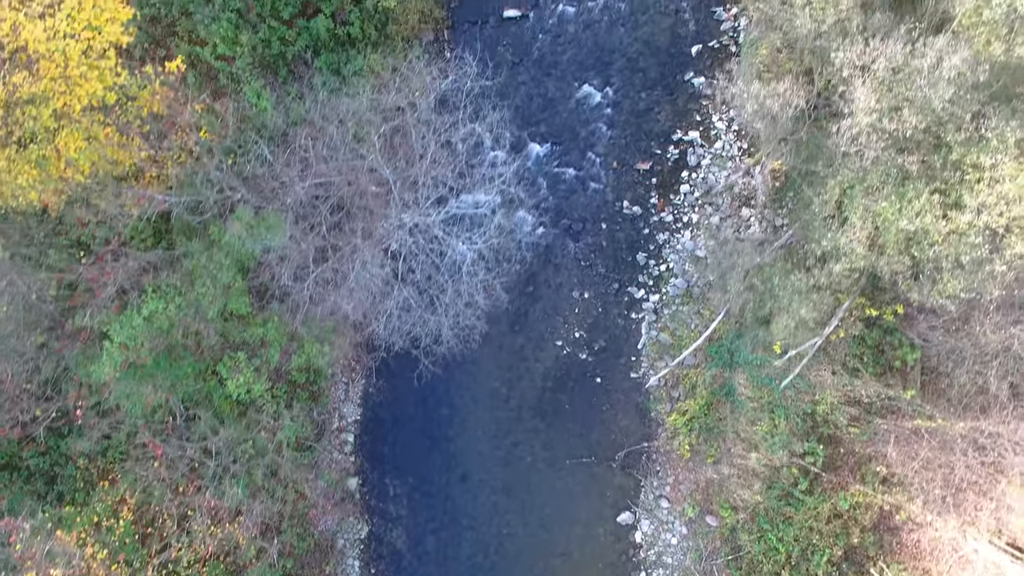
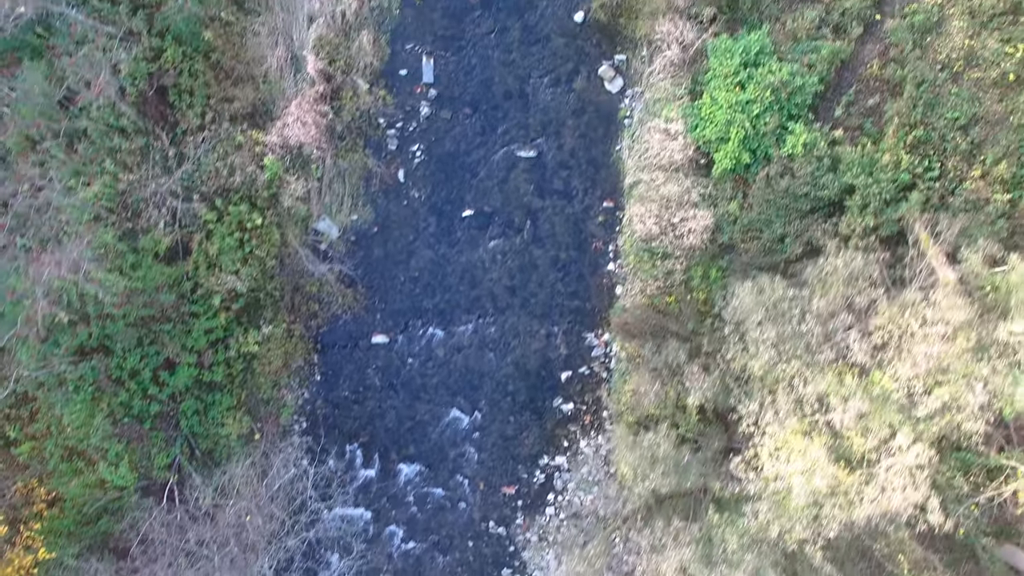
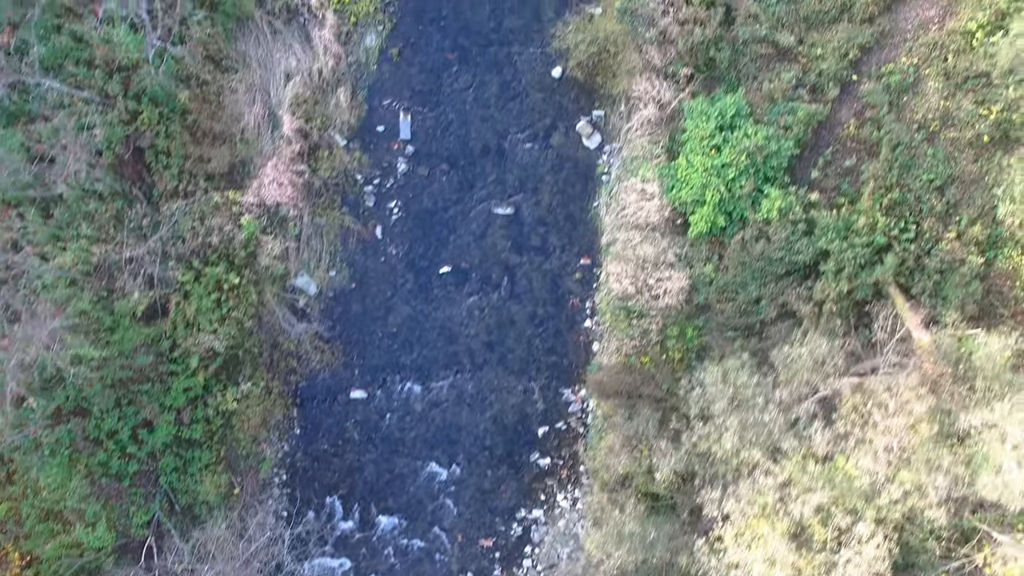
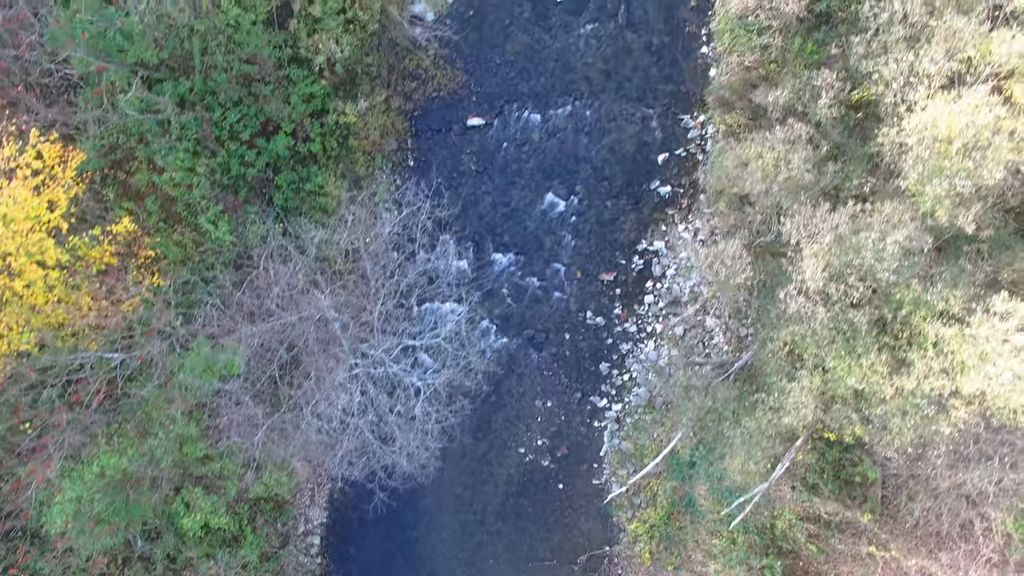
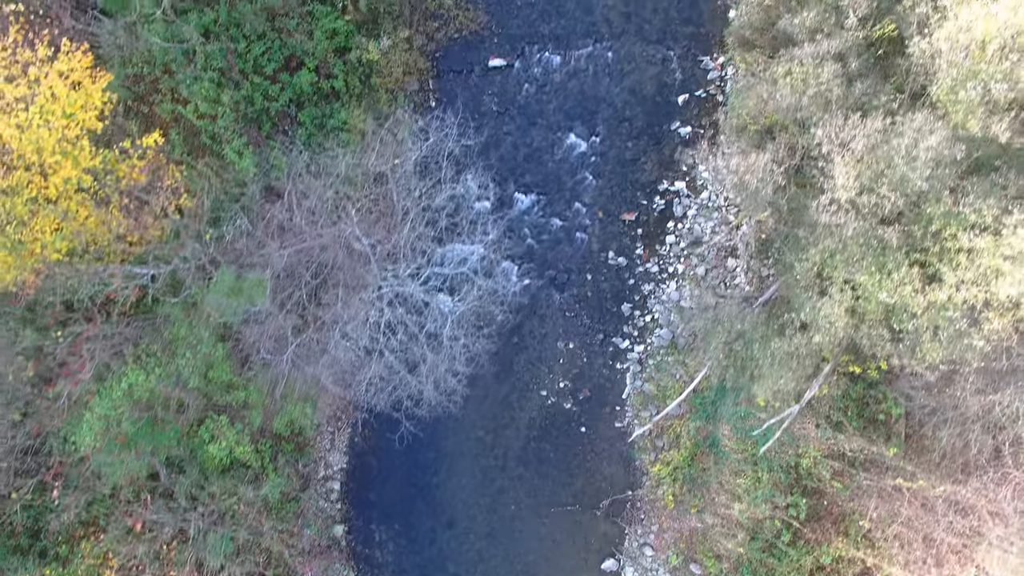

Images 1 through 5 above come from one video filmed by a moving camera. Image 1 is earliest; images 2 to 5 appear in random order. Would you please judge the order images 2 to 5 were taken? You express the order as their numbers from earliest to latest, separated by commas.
5, 4, 2, 3
